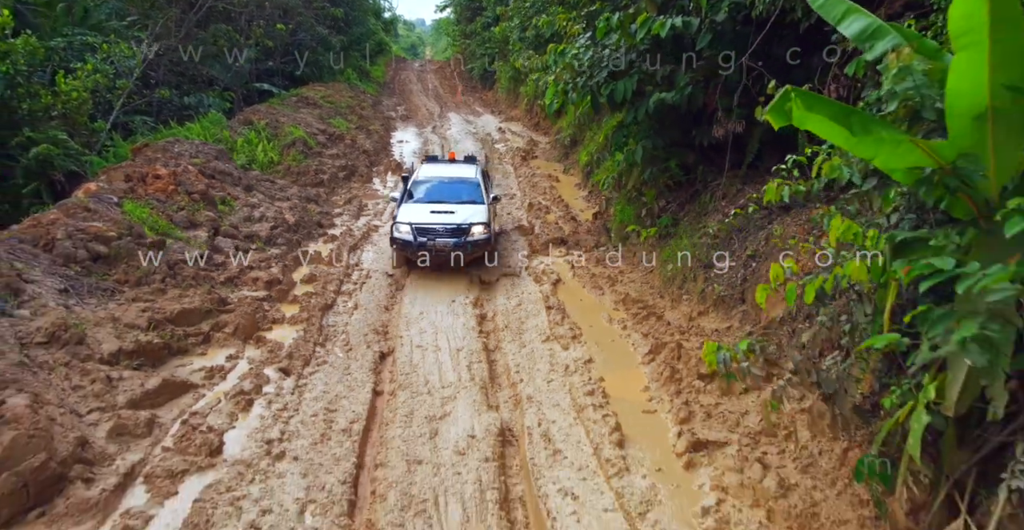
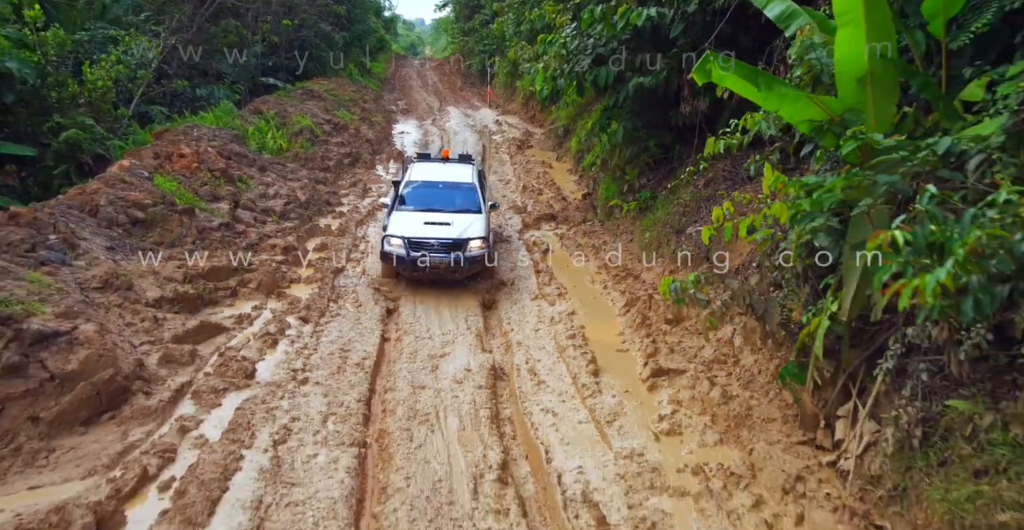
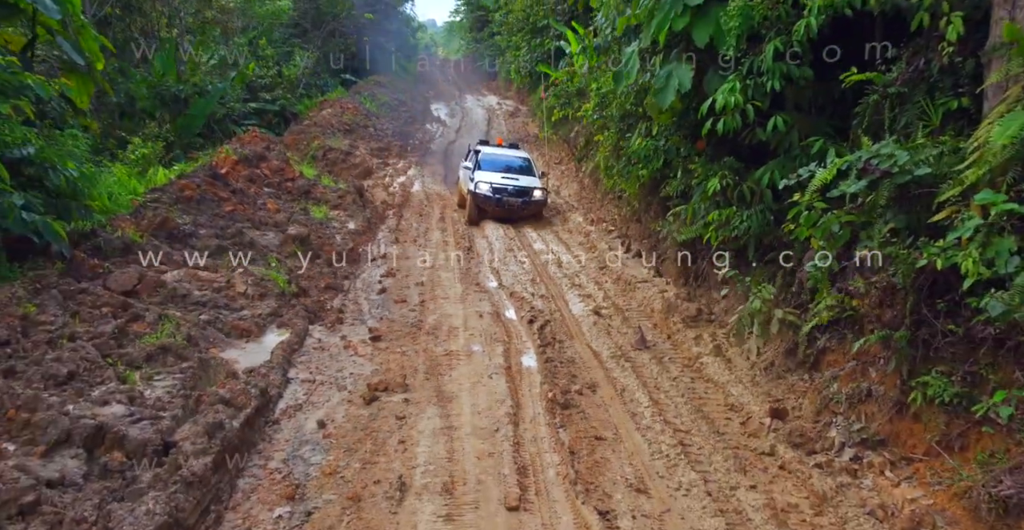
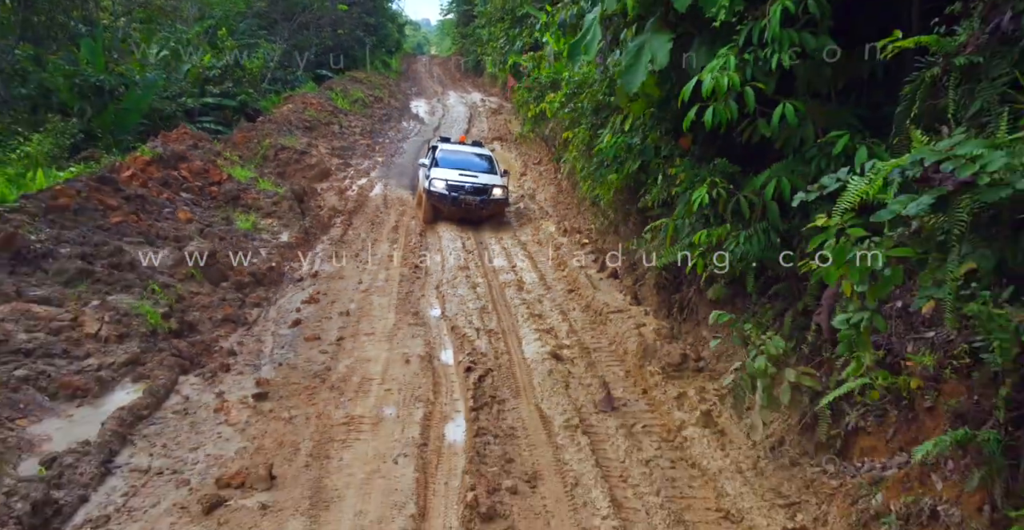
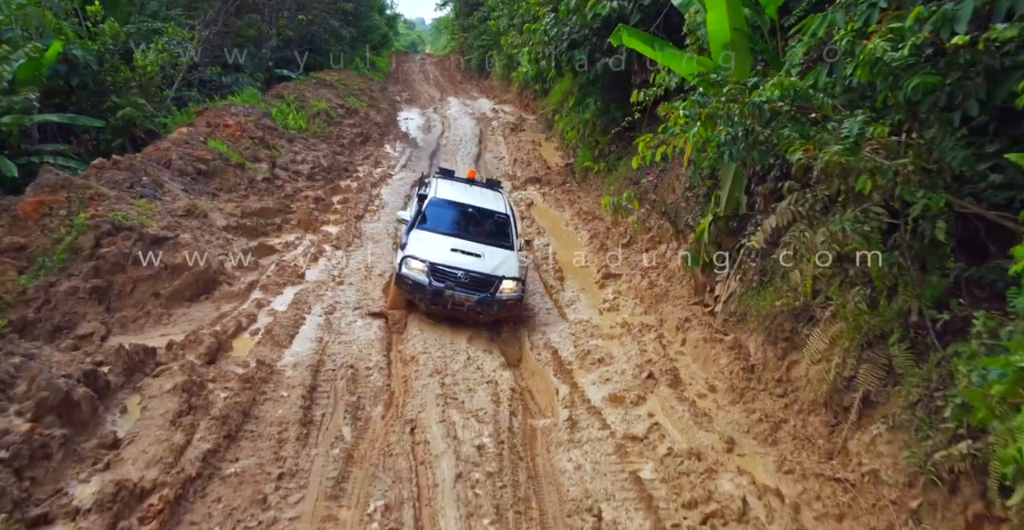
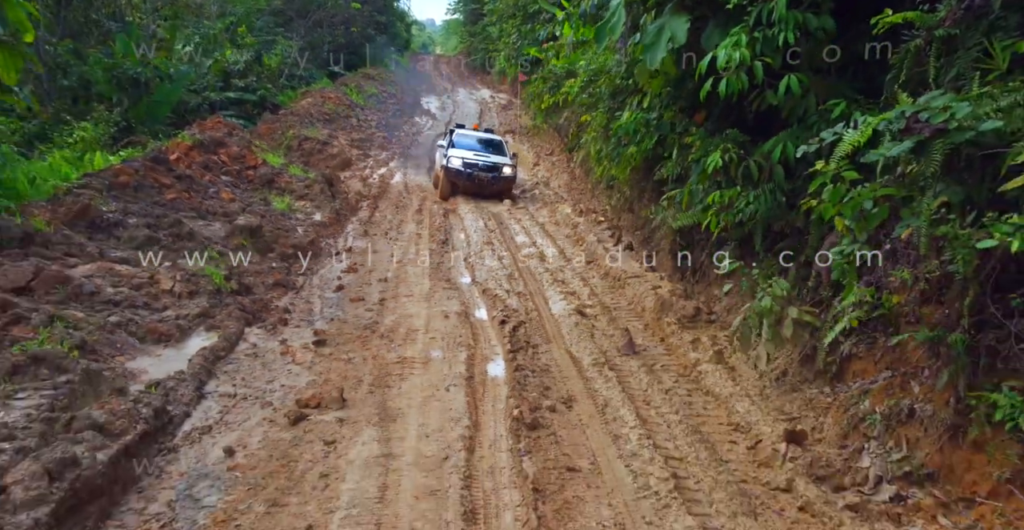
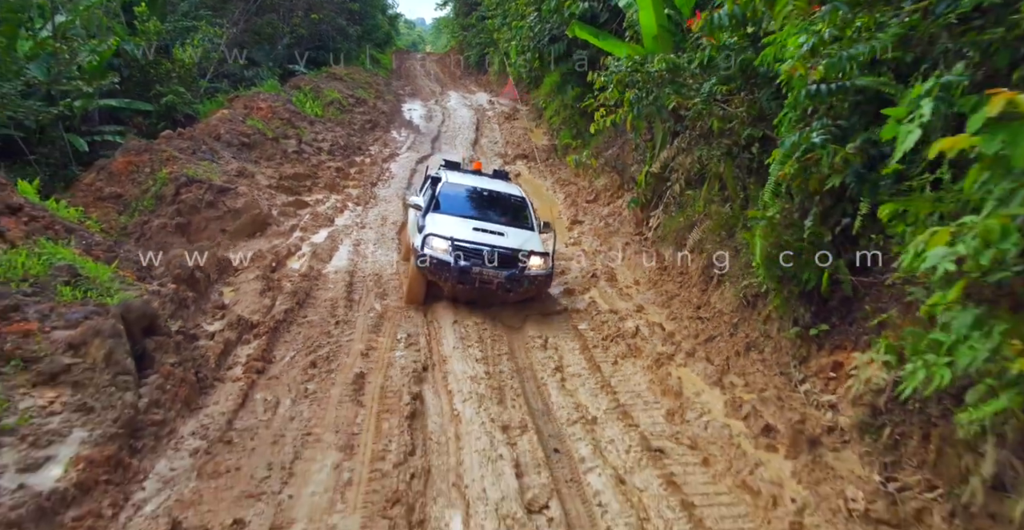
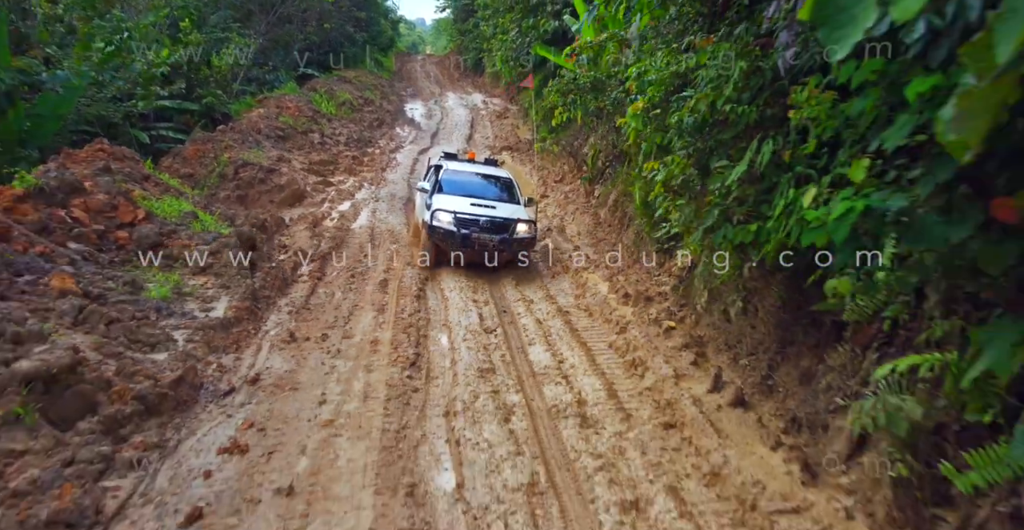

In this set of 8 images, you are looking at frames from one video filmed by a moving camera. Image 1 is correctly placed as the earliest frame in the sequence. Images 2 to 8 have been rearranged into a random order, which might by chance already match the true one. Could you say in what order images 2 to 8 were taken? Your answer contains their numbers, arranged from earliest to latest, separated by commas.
2, 5, 7, 8, 4, 6, 3
